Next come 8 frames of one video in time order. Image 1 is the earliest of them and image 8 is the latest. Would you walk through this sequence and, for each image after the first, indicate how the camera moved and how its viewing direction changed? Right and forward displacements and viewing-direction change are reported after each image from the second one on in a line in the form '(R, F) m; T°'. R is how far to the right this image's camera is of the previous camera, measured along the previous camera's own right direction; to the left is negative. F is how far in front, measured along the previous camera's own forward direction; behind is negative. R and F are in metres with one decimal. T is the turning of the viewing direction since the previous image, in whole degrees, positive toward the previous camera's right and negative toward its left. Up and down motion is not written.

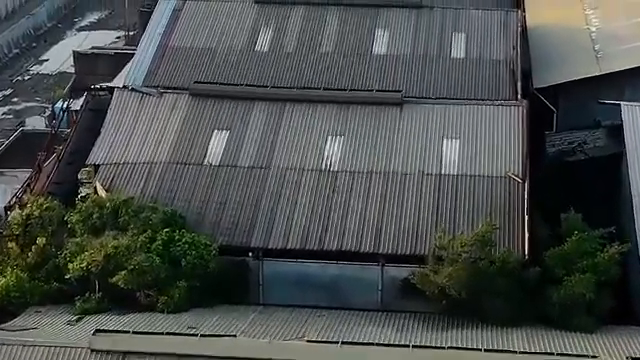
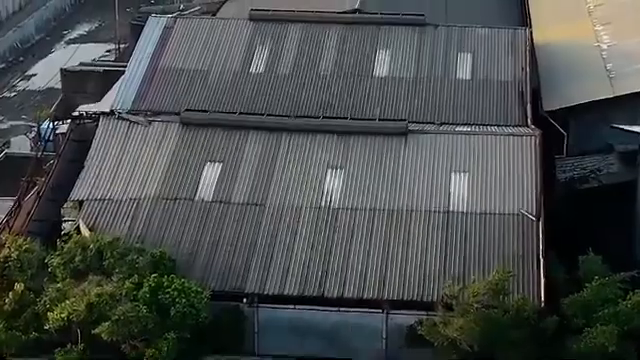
(-0.1, +1.4) m; 0°
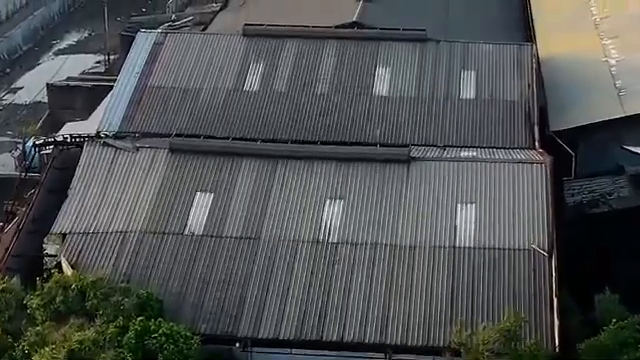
(0.0, +1.2) m; 0°
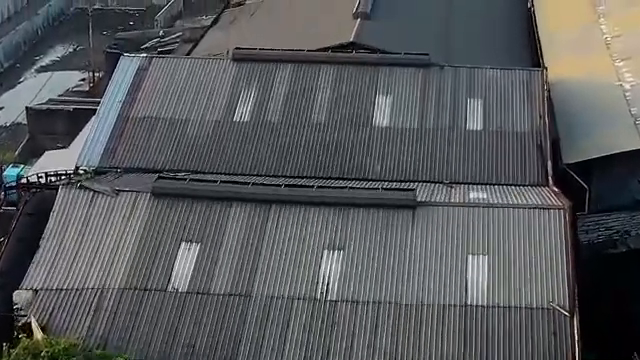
(-0.1, +1.7) m; 0°
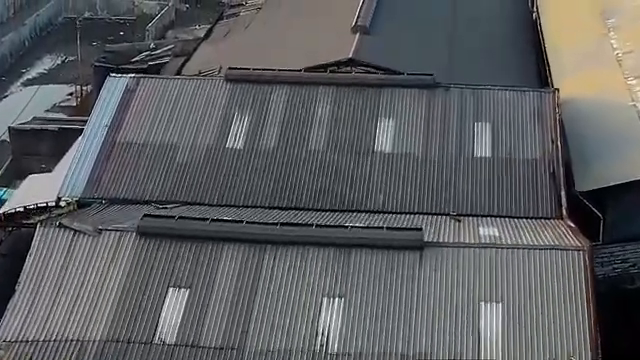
(-0.1, +1.4) m; 0°
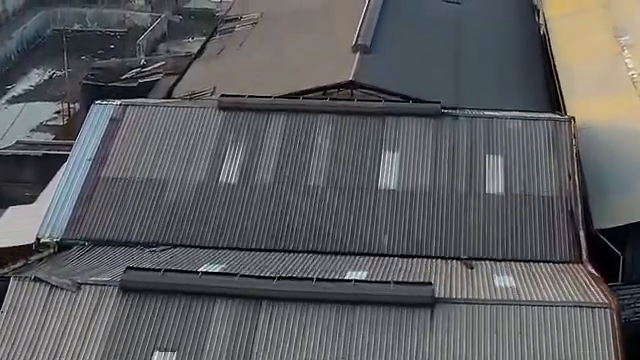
(-0.1, +1.5) m; 0°
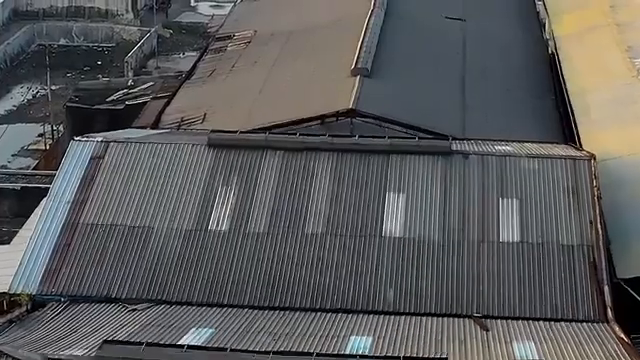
(-0.1, +1.7) m; 0°
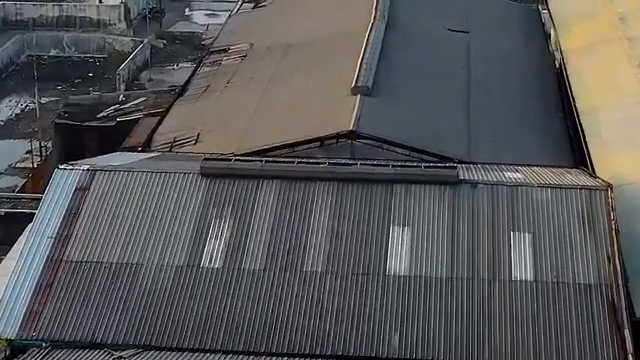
(0.0, +1.2) m; 0°
